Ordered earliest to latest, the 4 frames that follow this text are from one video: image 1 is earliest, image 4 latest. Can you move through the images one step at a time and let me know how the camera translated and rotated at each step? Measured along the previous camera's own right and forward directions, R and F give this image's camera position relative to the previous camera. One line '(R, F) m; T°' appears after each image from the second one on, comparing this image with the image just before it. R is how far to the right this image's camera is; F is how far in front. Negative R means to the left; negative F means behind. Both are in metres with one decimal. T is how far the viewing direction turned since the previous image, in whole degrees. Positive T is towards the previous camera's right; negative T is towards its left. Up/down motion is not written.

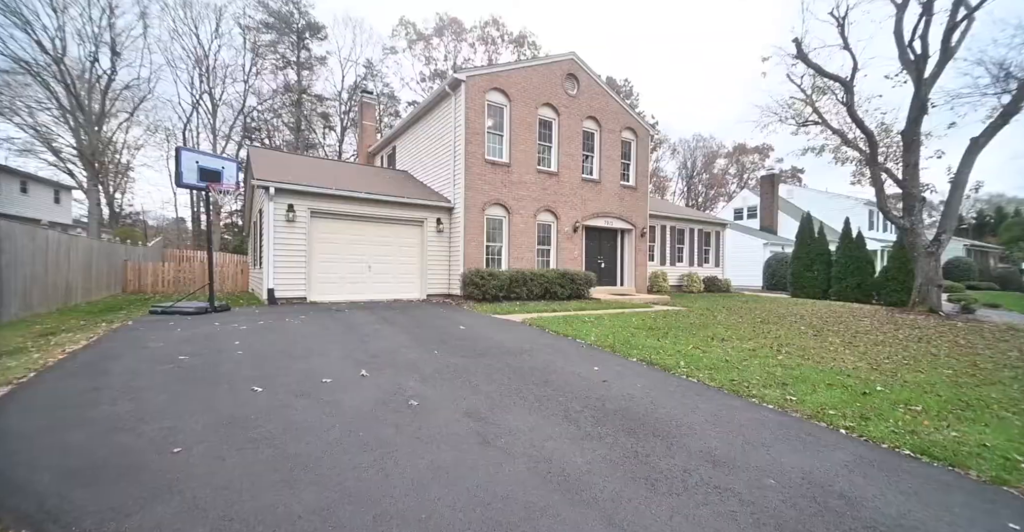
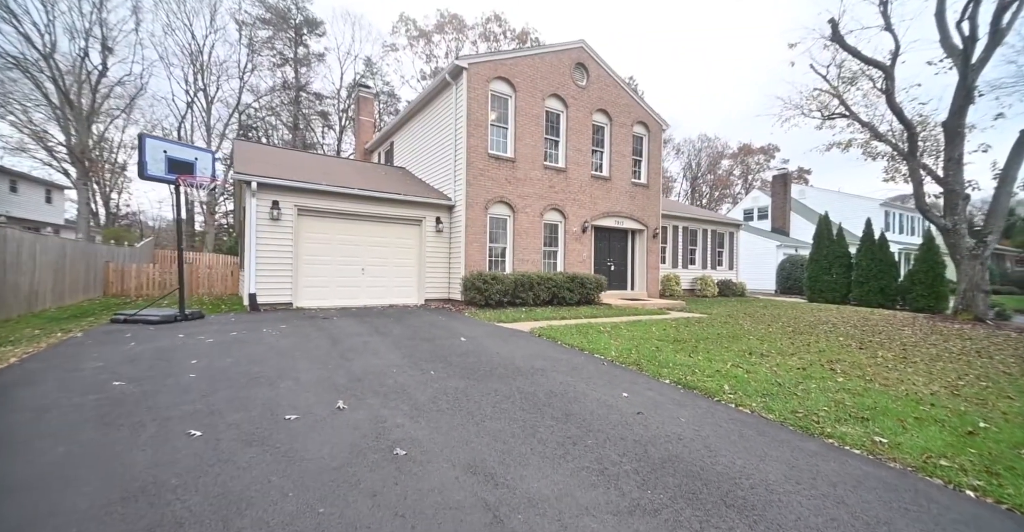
(-0.1, +0.9) m; 0°
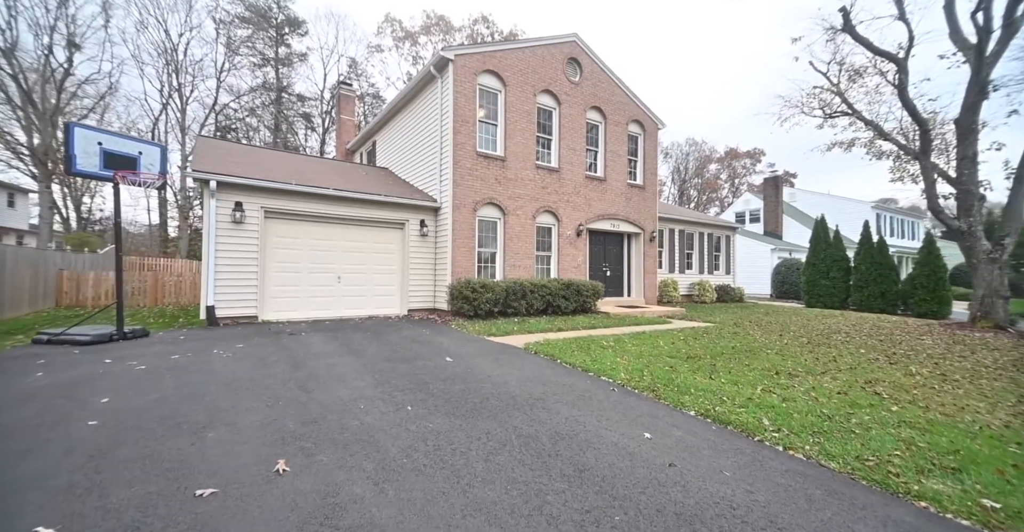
(0.0, +0.9) m; +1°
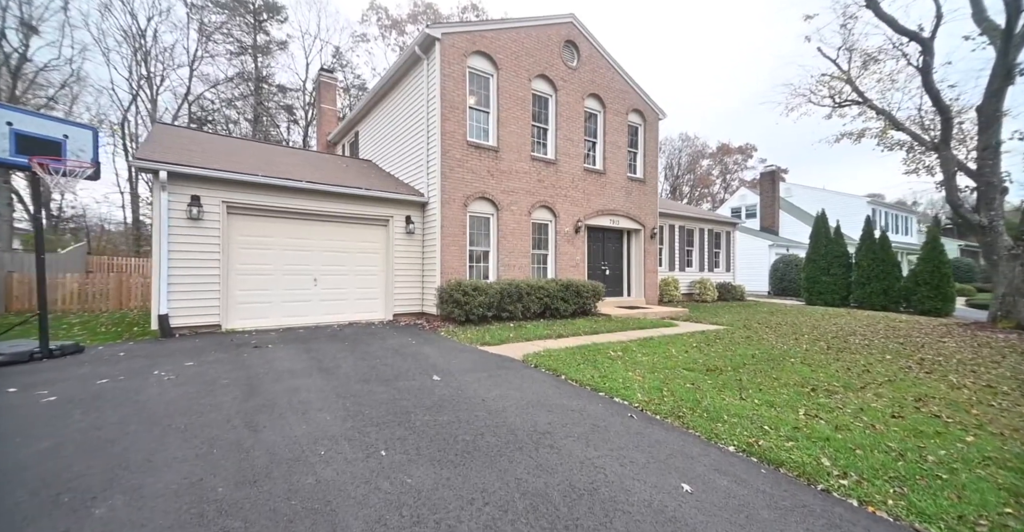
(-0.1, +0.8) m; +1°
